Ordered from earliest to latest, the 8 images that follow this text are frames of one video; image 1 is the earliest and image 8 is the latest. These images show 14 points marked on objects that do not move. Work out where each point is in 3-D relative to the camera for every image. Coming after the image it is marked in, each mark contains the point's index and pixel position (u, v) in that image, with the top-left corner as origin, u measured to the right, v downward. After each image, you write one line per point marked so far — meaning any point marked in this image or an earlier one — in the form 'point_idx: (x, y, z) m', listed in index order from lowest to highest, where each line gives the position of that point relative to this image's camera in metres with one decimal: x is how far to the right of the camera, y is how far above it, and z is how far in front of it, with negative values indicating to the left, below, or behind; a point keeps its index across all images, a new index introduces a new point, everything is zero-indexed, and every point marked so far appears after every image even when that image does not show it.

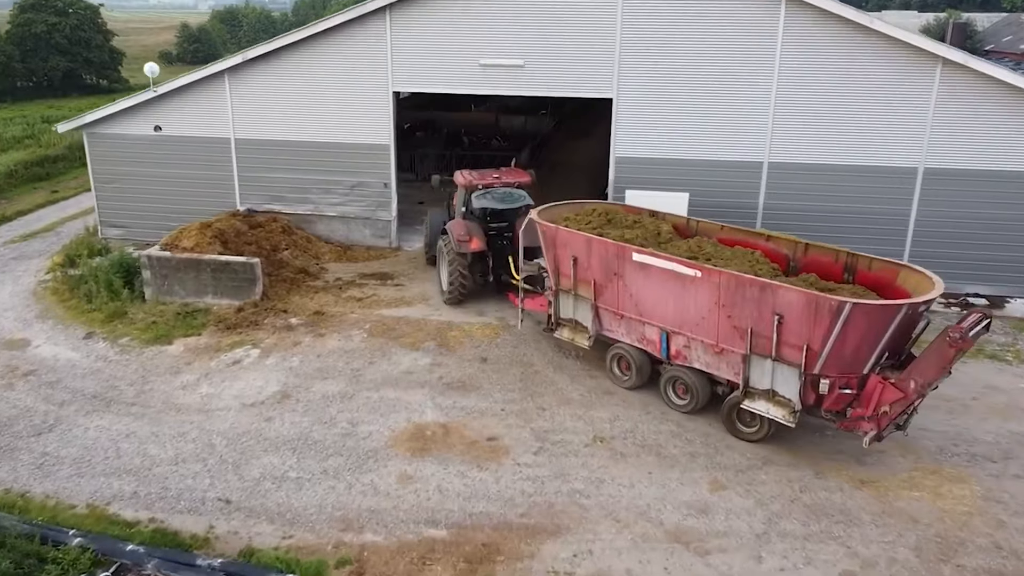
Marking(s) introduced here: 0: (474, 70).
0: (-0.6, +3.2, +12.0) m
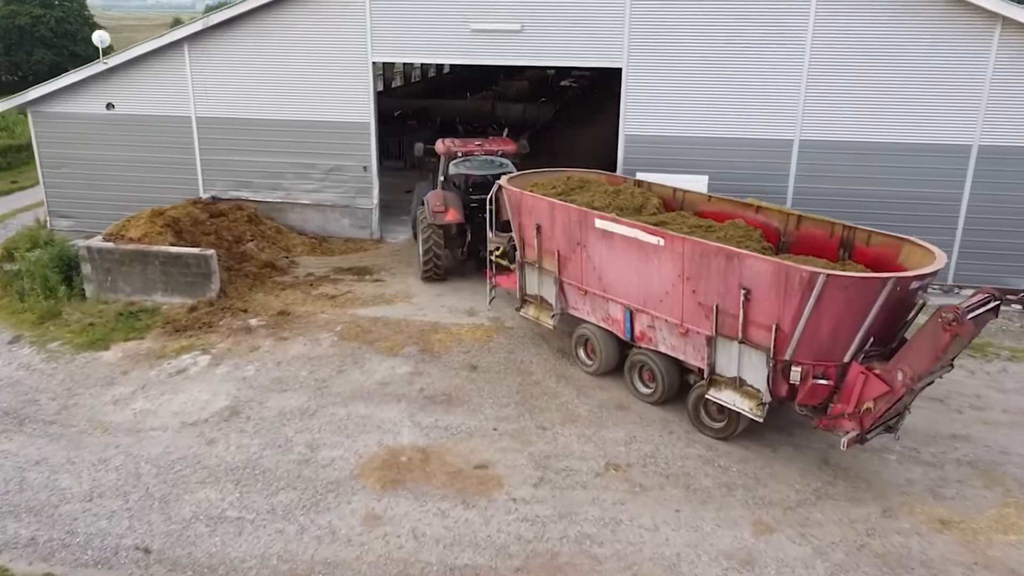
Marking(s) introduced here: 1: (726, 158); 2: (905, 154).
0: (-0.6, +3.3, +10.6) m
1: (+2.8, +1.7, +10.5) m
2: (+4.9, +1.6, +10.0) m
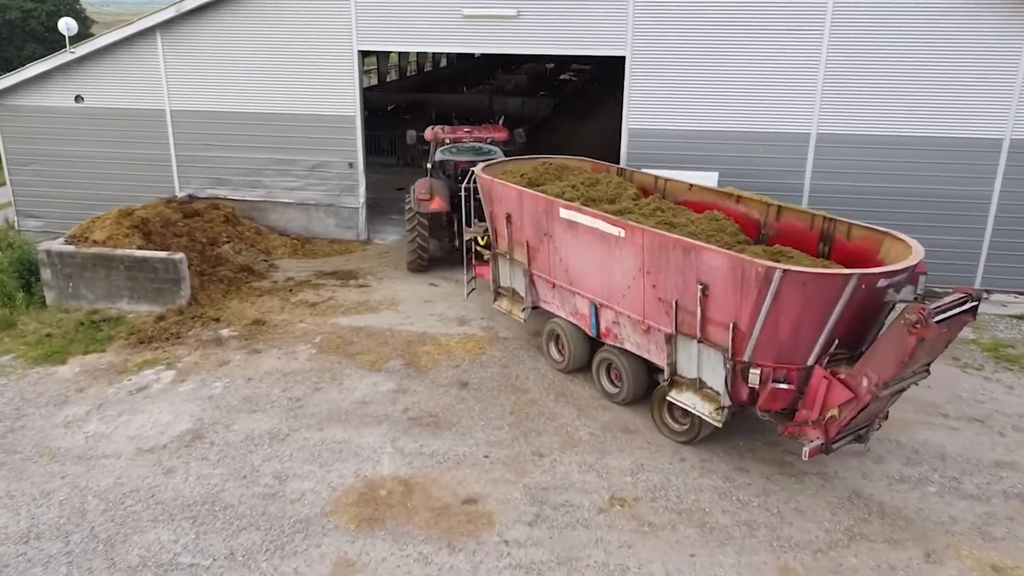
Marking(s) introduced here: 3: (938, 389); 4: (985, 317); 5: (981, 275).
0: (-0.7, +3.2, +9.9) m
1: (+2.7, +1.6, +9.8) m
2: (+4.8, +1.6, +9.3) m
3: (+3.7, -0.9, +7.1) m
4: (+5.1, -0.3, +8.8) m
5: (+5.5, +0.2, +9.5) m
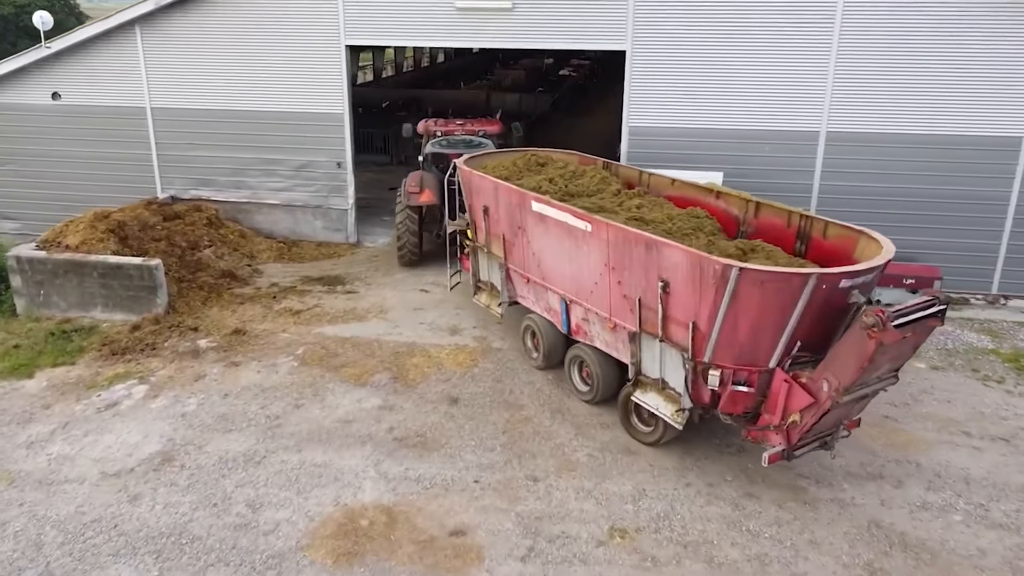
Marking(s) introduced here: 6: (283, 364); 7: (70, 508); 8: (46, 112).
0: (-0.7, +3.2, +9.5) m
1: (+2.7, +1.6, +9.3) m
2: (+4.8, +1.5, +8.8) m
3: (+3.7, -1.0, +6.7) m
4: (+5.1, -0.4, +8.3) m
5: (+5.5, +0.1, +9.1) m
6: (-2.0, -0.7, +7.2) m
7: (-3.0, -1.5, +5.4) m
8: (-6.1, +2.3, +10.6) m
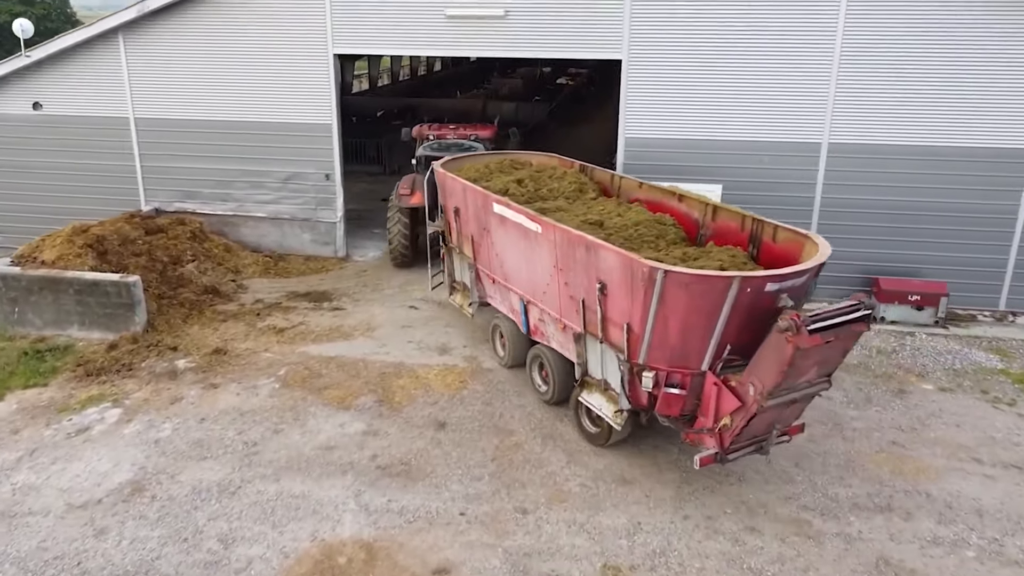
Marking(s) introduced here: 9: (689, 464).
0: (-0.8, +3.0, +9.2) m
1: (+2.6, +1.4, +9.1) m
2: (+4.7, +1.4, +8.6) m
3: (+3.6, -1.1, +6.4) m
4: (+5.0, -0.5, +8.1) m
5: (+5.4, -0.1, +8.8) m
6: (-2.1, -0.8, +6.9) m
7: (-3.0, -1.6, +5.1) m
8: (-6.2, +2.1, +10.3) m
9: (+1.3, -1.3, +5.9) m
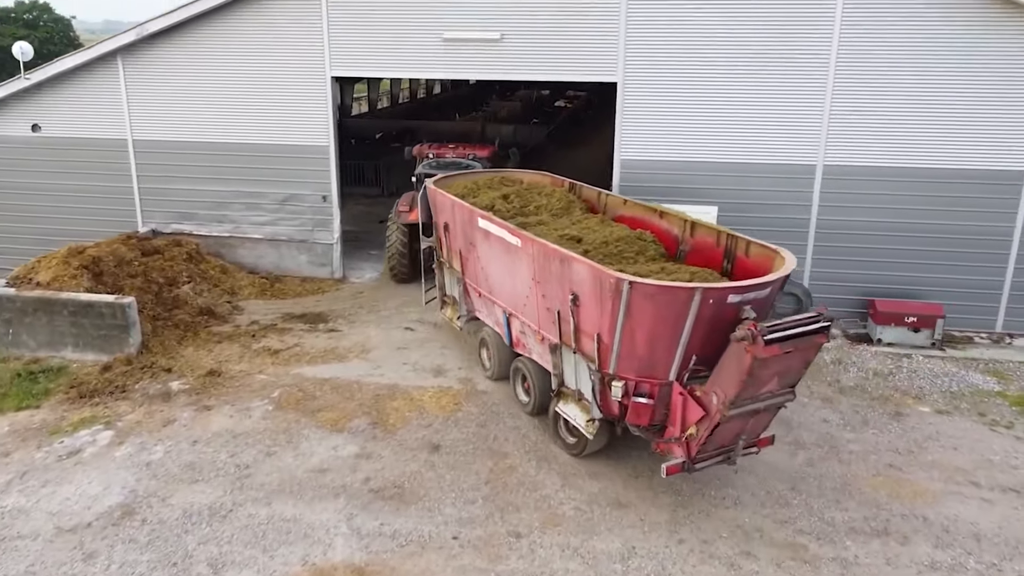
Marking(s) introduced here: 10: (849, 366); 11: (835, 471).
0: (-0.9, +2.7, +9.3) m
1: (+2.5, +1.1, +9.1) m
2: (+4.6, +1.1, +8.6) m
3: (+3.6, -1.3, +6.4) m
4: (+4.9, -0.8, +8.0) m
5: (+5.3, -0.3, +8.8) m
6: (-2.2, -1.0, +6.9) m
7: (-3.1, -1.7, +5.1) m
8: (-6.2, +1.8, +10.3) m
9: (+1.2, -1.4, +5.8) m
10: (+3.3, -0.8, +7.9) m
11: (+2.4, -1.4, +6.1) m
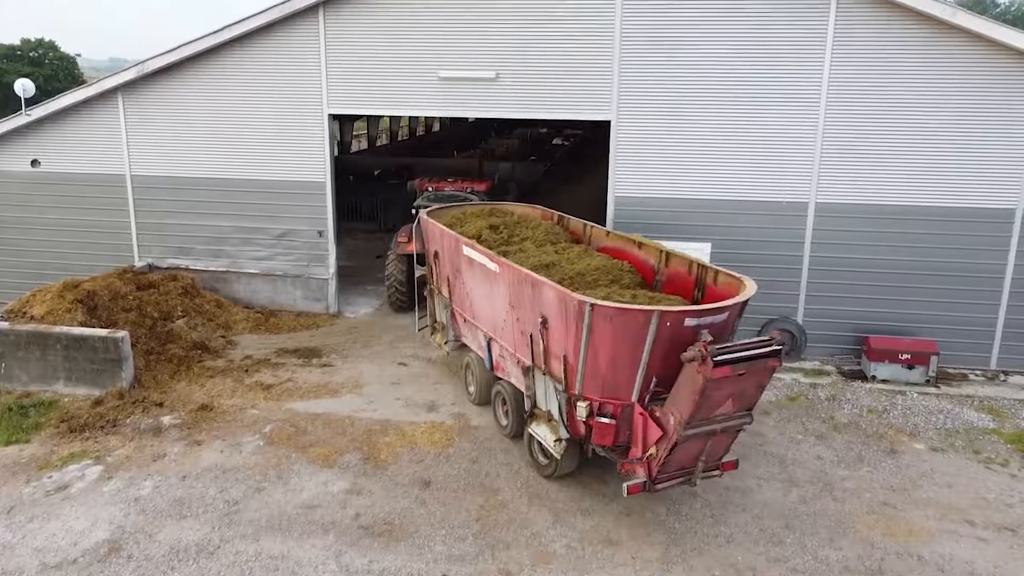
0: (-0.9, +2.3, +9.4) m
1: (+2.5, +0.7, +9.2) m
2: (+4.6, +0.7, +8.7) m
3: (+3.5, -1.6, +6.3) m
4: (+4.9, -1.1, +8.0) m
5: (+5.3, -0.7, +8.8) m
6: (-2.2, -1.3, +6.8) m
7: (-3.1, -1.9, +5.0) m
8: (-6.3, +1.4, +10.4) m
9: (+1.2, -1.7, +5.8) m
10: (+3.2, -1.1, +7.9) m
11: (+2.4, -1.6, +6.0) m
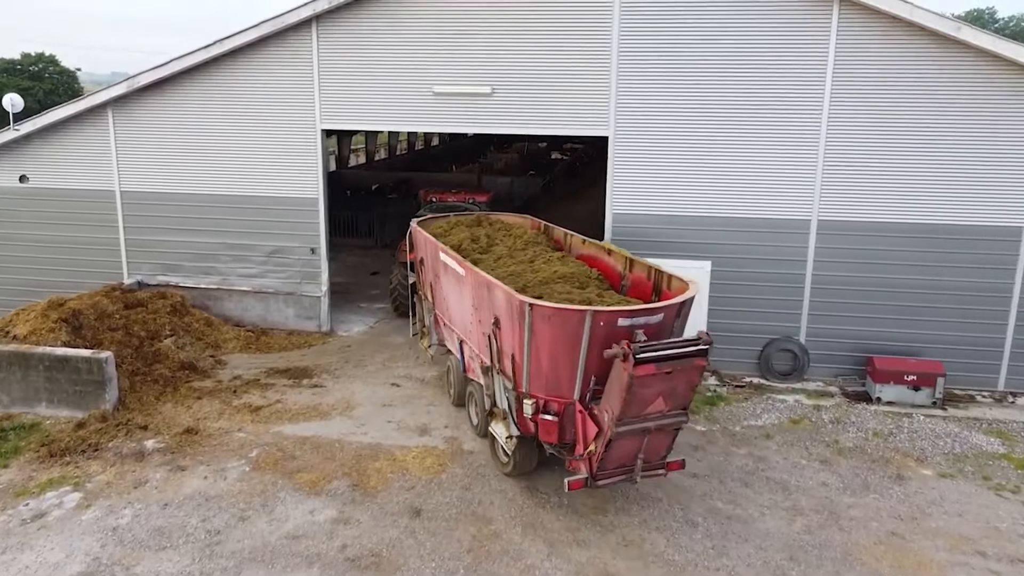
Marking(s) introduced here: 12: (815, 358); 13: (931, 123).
0: (-1.0, +2.1, +9.2) m
1: (+2.4, +0.5, +9.0) m
2: (+4.5, +0.5, +8.5) m
3: (+3.4, -1.7, +6.1) m
4: (+4.8, -1.3, +7.8) m
5: (+5.2, -0.9, +8.6) m
6: (-2.3, -1.5, +6.6) m
7: (-3.2, -2.1, +4.8) m
8: (-6.3, +1.2, +10.2) m
9: (+1.1, -1.8, +5.6) m
10: (+3.2, -1.3, +7.7) m
11: (+2.3, -1.8, +5.8) m
12: (+3.4, -0.8, +9.0) m
13: (+4.3, +1.7, +8.2) m
